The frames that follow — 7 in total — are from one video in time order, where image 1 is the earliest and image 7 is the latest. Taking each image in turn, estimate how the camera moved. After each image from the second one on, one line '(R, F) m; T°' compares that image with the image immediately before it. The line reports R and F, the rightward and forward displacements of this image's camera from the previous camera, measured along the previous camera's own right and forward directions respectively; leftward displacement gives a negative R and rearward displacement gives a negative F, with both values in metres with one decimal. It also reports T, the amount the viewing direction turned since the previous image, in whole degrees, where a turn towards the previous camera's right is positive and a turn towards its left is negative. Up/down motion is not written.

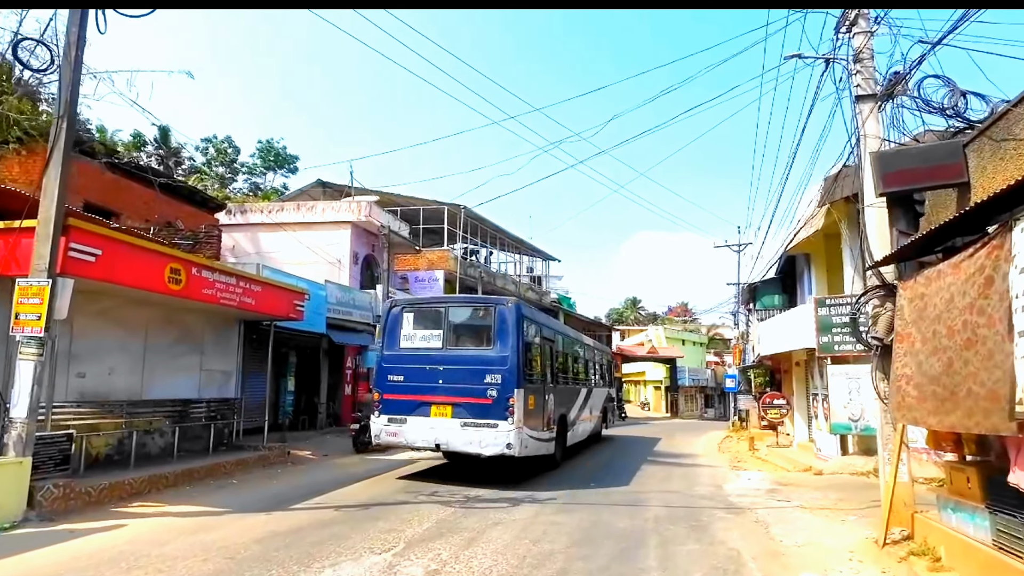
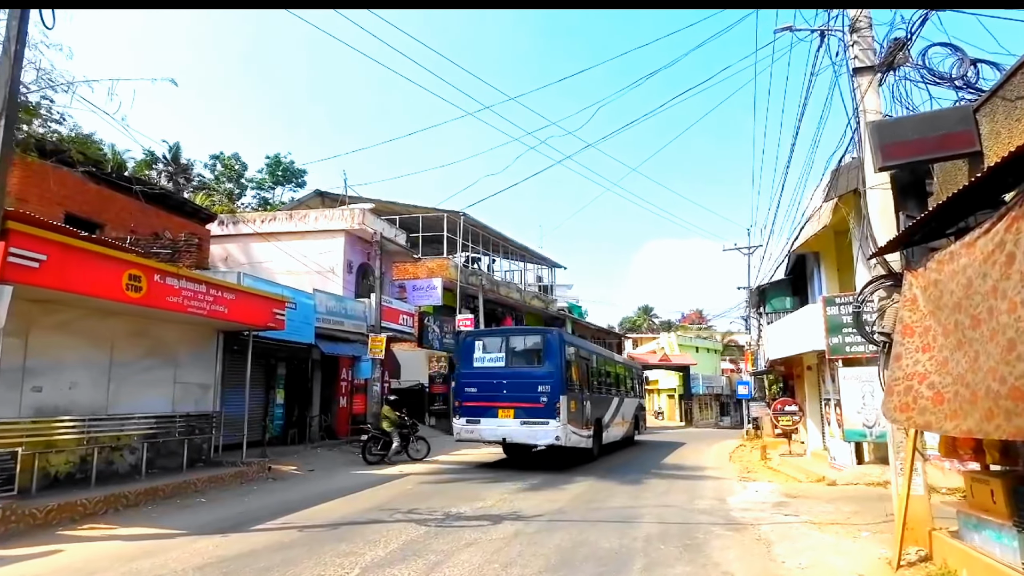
(+0.6, +0.7) m; -1°
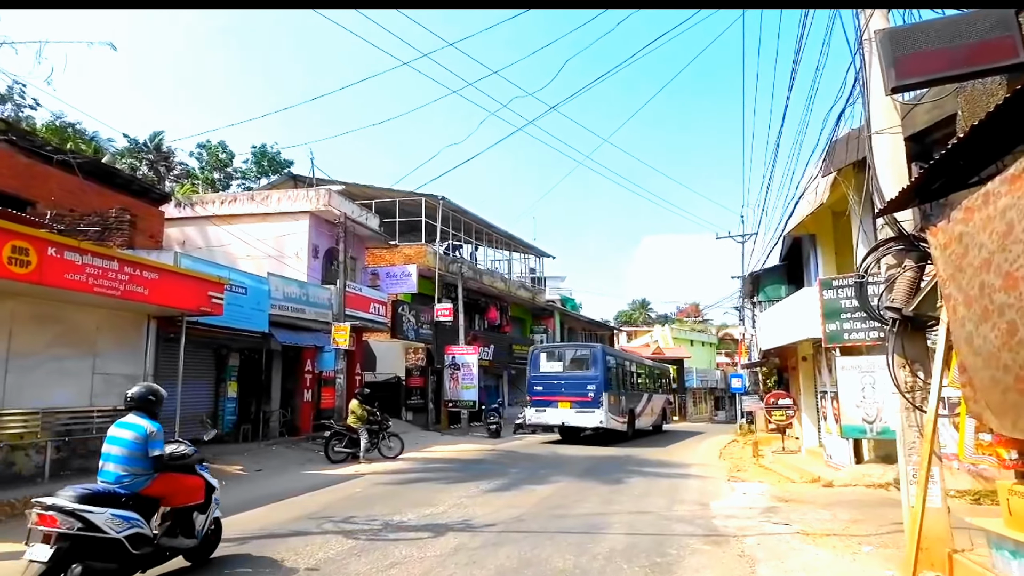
(+0.7, +1.3) m; 0°
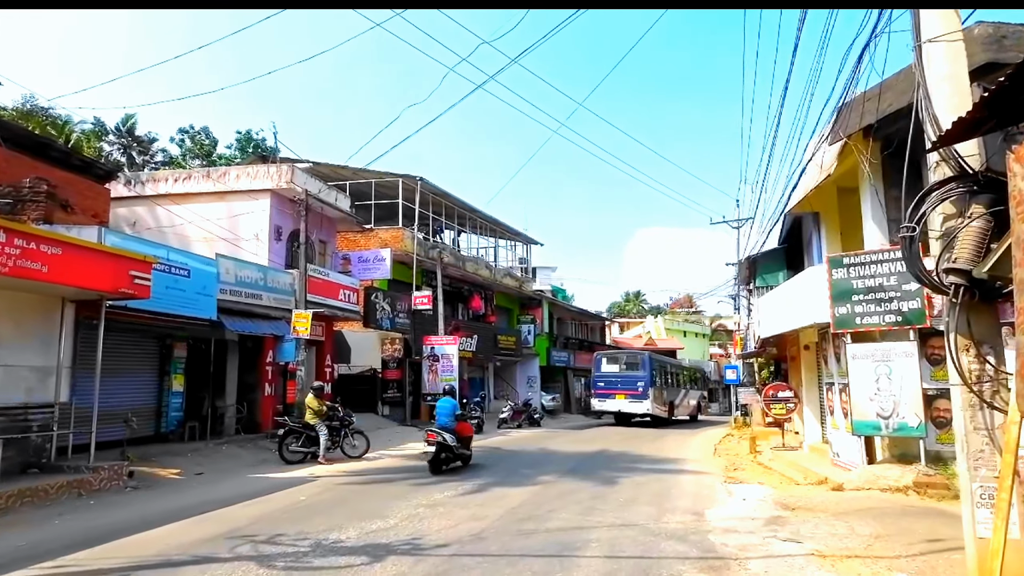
(+0.5, +1.4) m; +1°
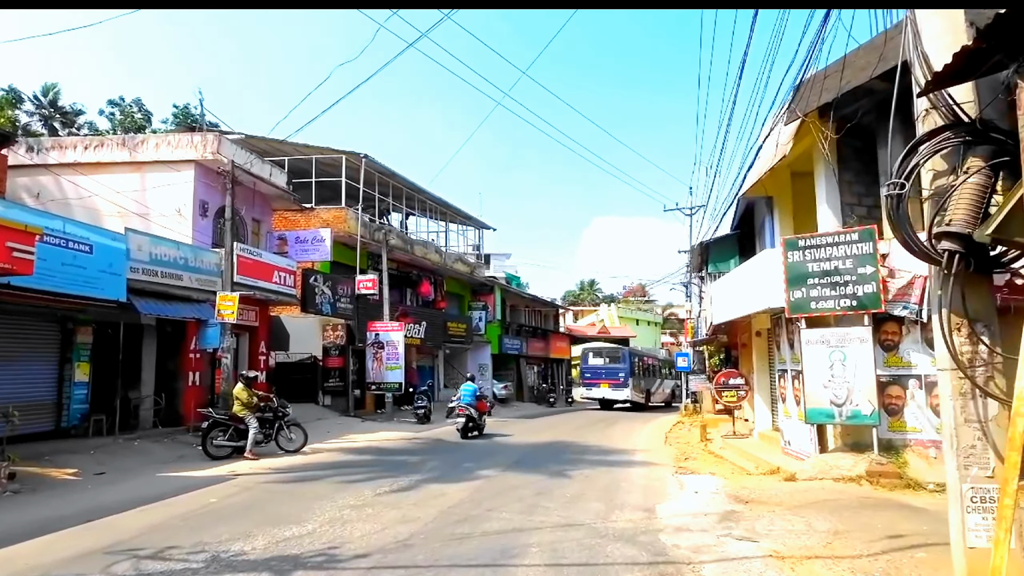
(+0.3, +0.8) m; +4°
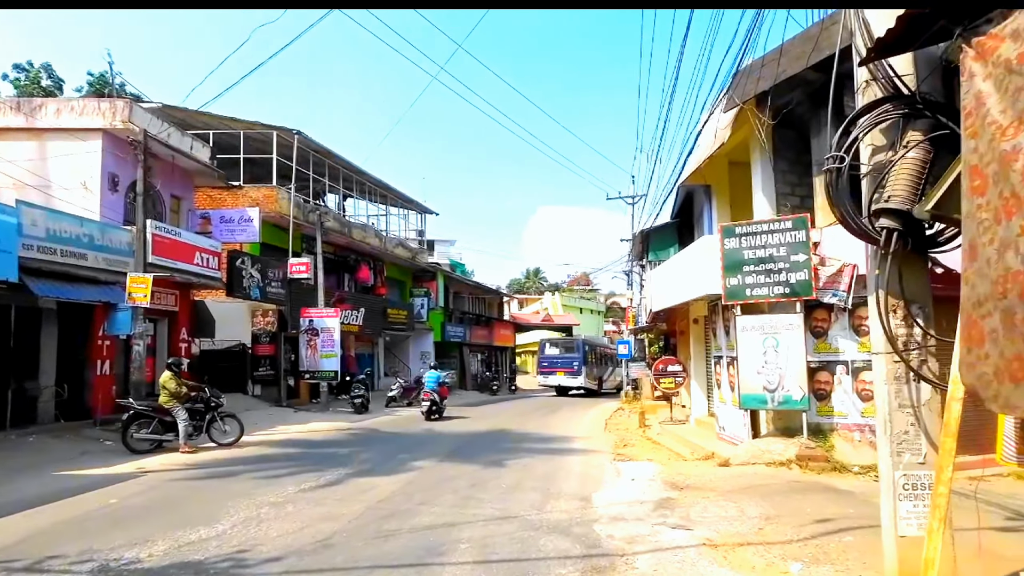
(+0.2, +0.4) m; +5°
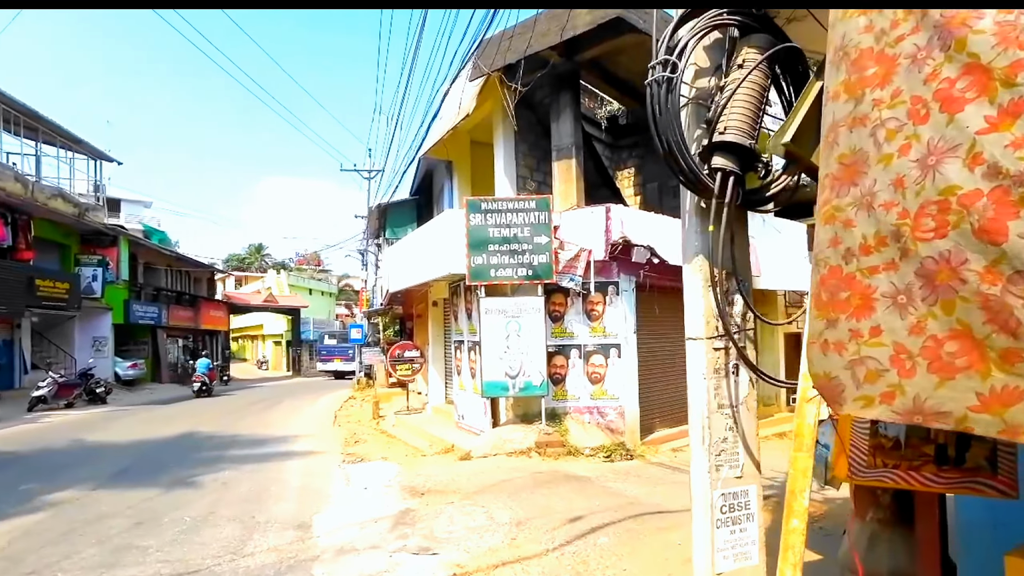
(+0.2, +1.5) m; +26°
